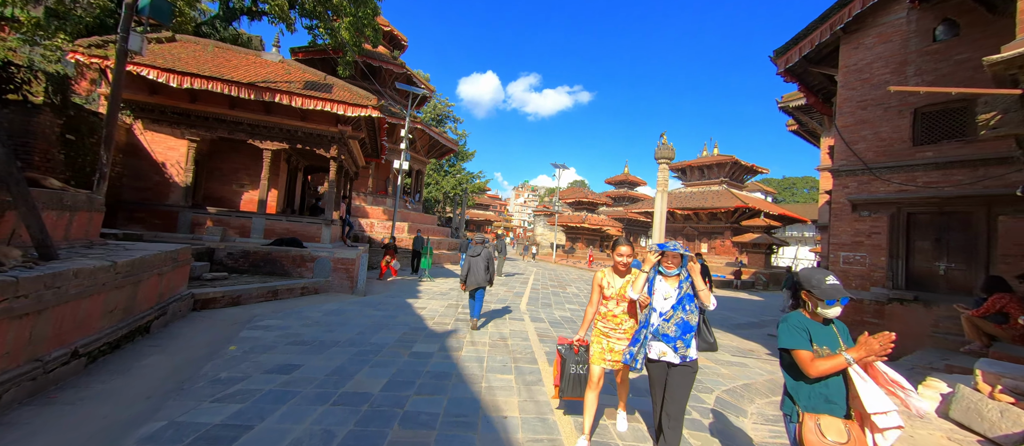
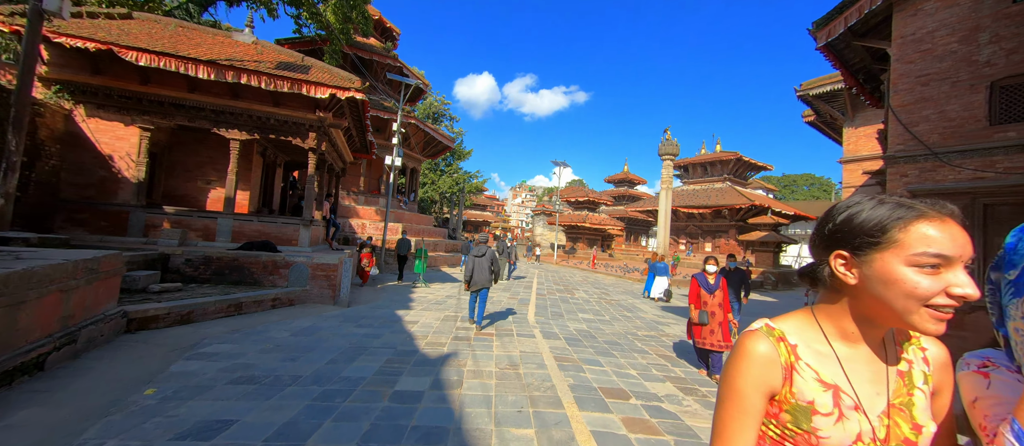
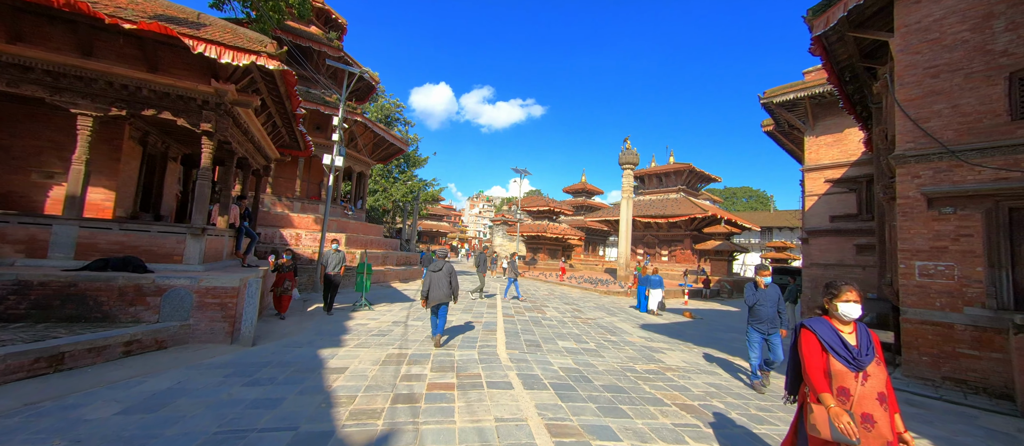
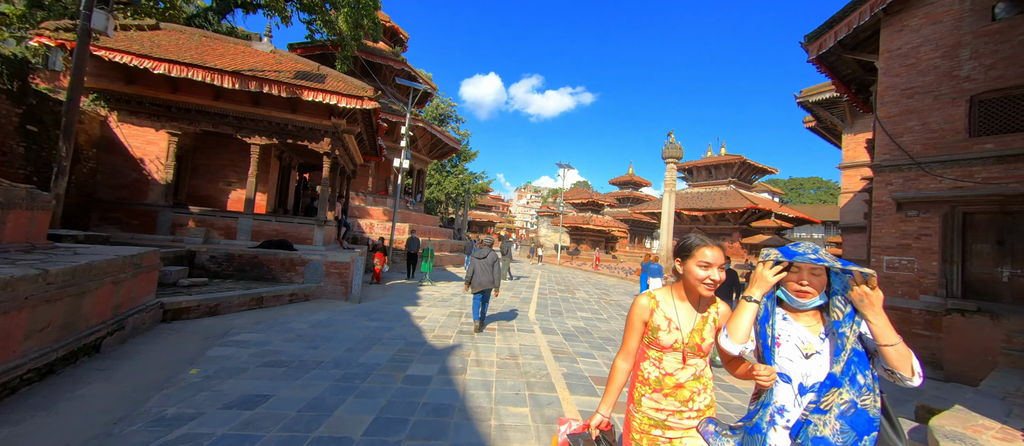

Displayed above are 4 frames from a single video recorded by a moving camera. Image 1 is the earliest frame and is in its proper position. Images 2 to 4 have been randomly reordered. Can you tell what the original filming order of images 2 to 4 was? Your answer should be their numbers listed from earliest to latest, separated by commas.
4, 2, 3
